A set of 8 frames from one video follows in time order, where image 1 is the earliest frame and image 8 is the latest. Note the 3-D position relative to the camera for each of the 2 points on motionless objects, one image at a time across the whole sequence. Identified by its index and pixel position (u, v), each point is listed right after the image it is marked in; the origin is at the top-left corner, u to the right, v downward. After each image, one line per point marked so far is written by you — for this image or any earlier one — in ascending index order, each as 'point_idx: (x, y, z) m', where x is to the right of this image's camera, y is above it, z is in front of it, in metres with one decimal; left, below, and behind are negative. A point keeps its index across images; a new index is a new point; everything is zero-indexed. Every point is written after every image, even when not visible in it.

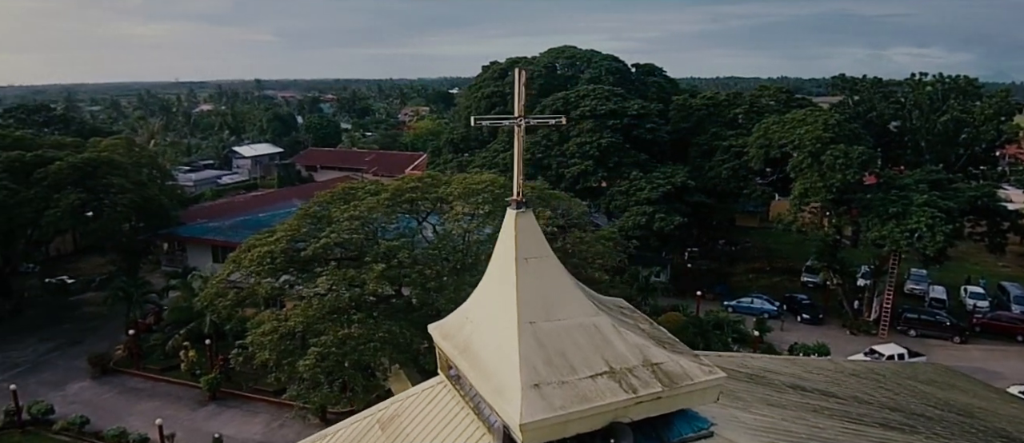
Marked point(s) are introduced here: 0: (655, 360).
0: (+0.9, -0.9, +3.7) m
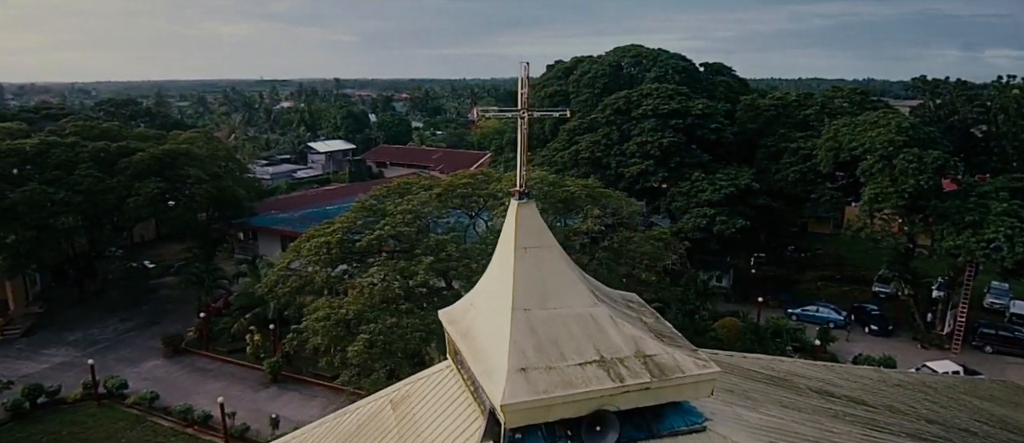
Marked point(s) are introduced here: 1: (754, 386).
0: (+0.9, -0.8, +3.6) m
1: (+2.3, -1.5, +5.3) m
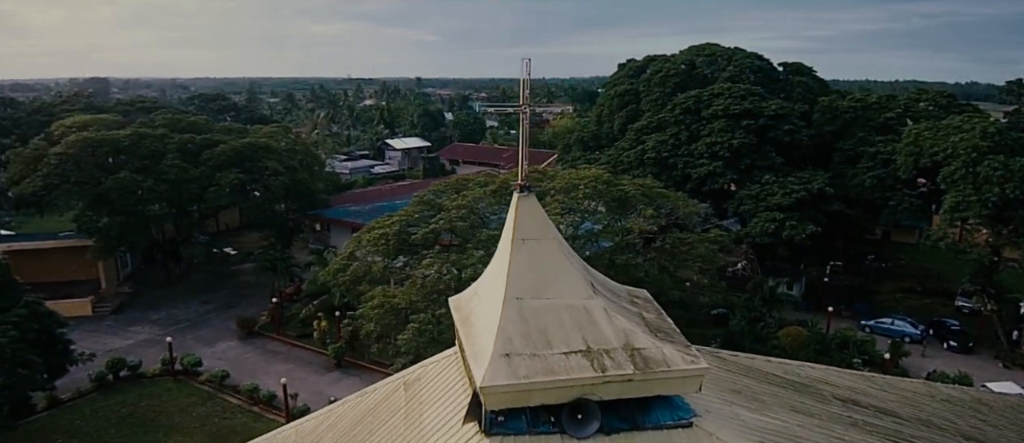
0: (+0.8, -0.8, +3.7) m
1: (+2.3, -1.5, +5.2) m
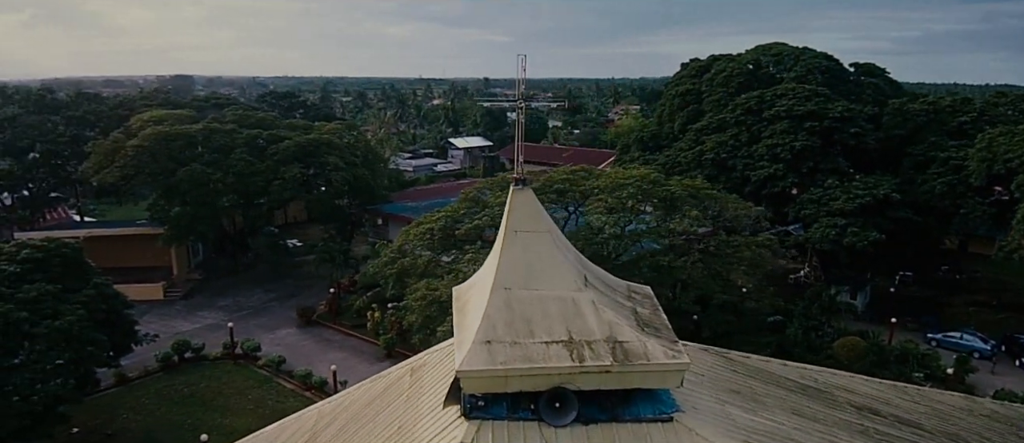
0: (+0.7, -0.8, +3.7) m
1: (+2.3, -1.5, +5.1) m
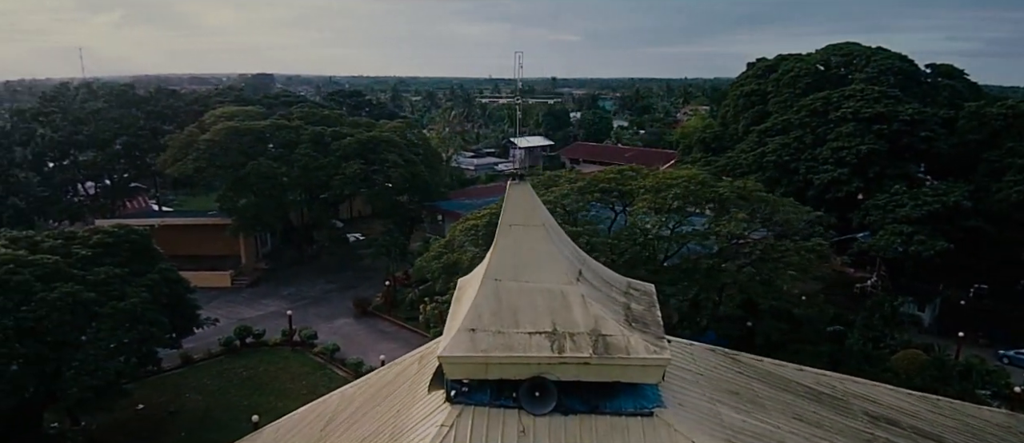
0: (+0.6, -0.7, +3.7) m
1: (+2.3, -1.5, +5.0) m
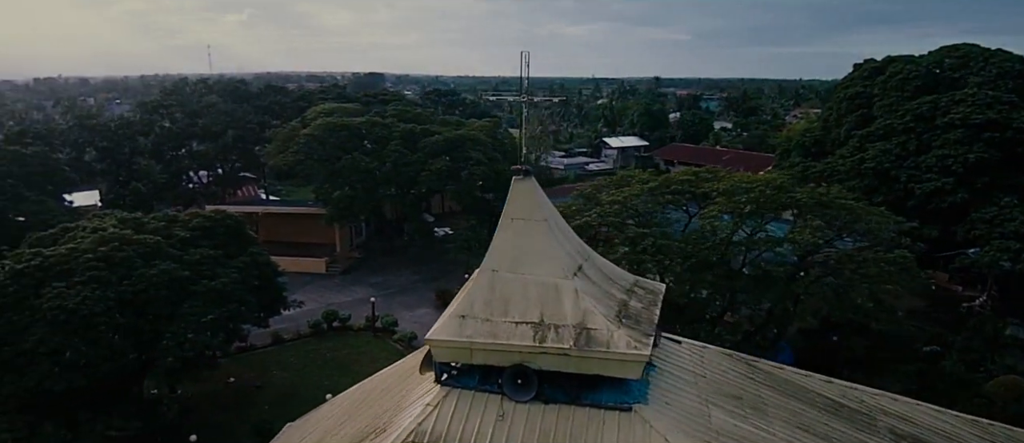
0: (+0.5, -0.7, +3.8) m
1: (+2.3, -1.6, +4.8) m
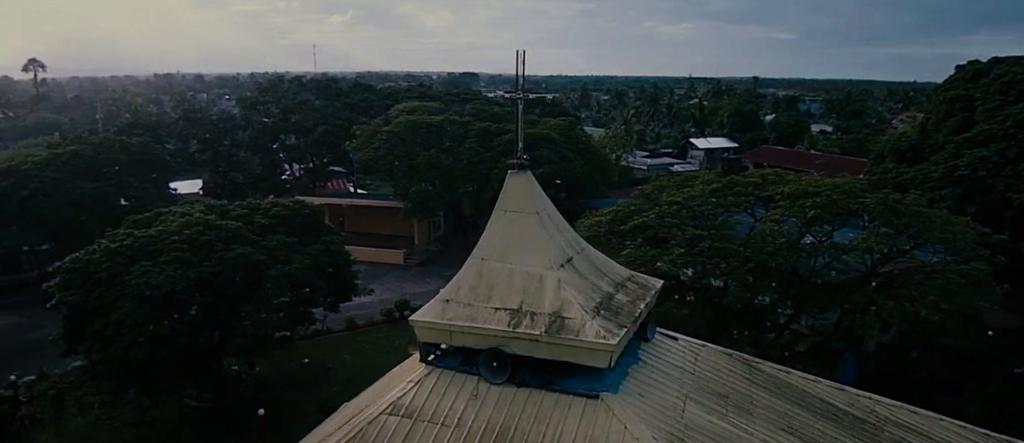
0: (+0.4, -0.6, +3.9) m
1: (+2.3, -1.6, +4.8) m
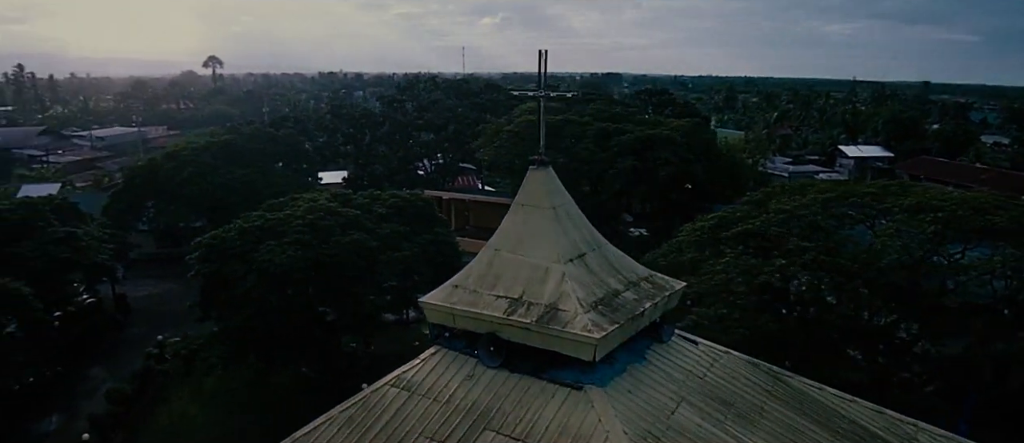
0: (+0.4, -0.6, +4.1) m
1: (+2.3, -1.6, +4.6) m
